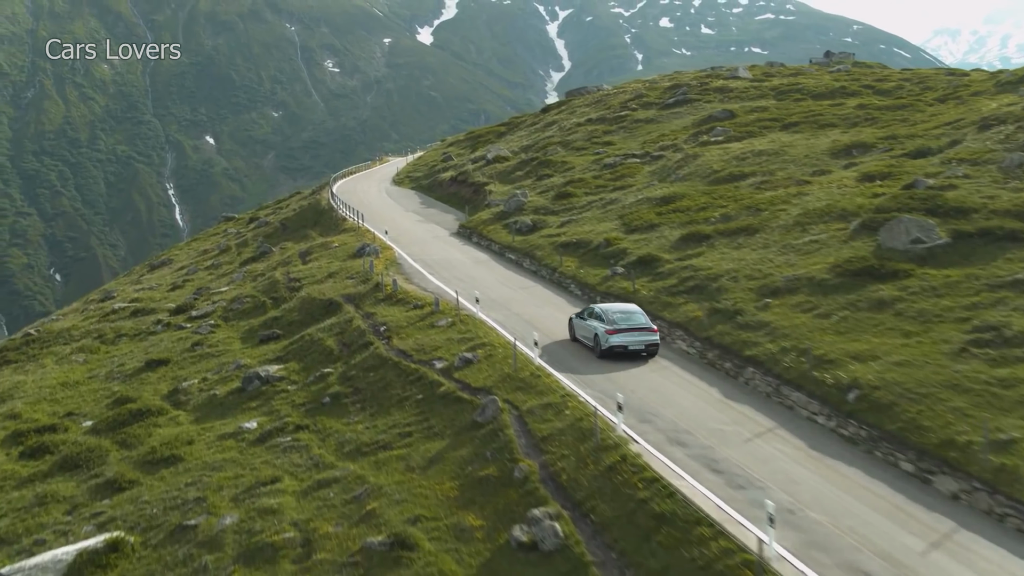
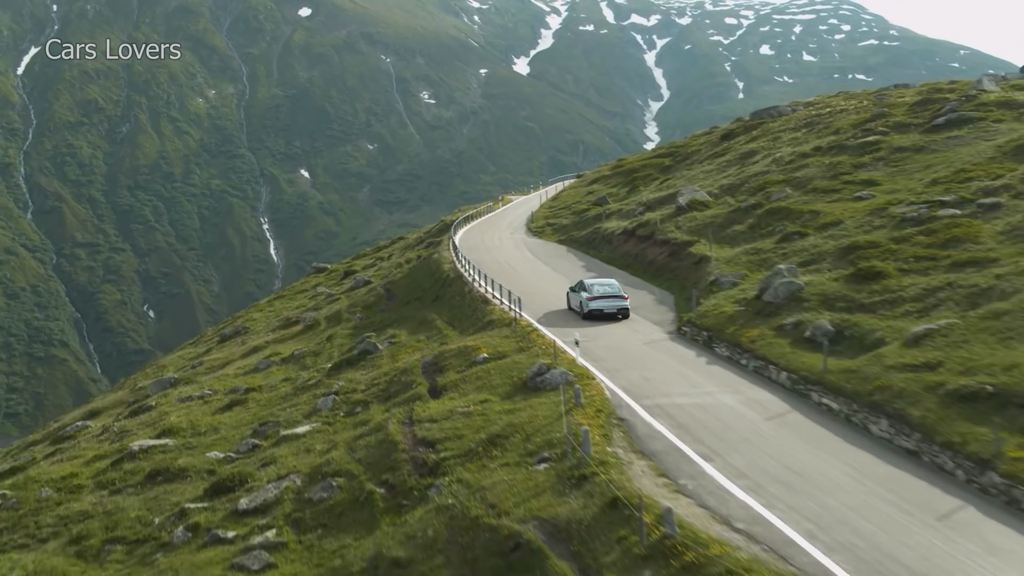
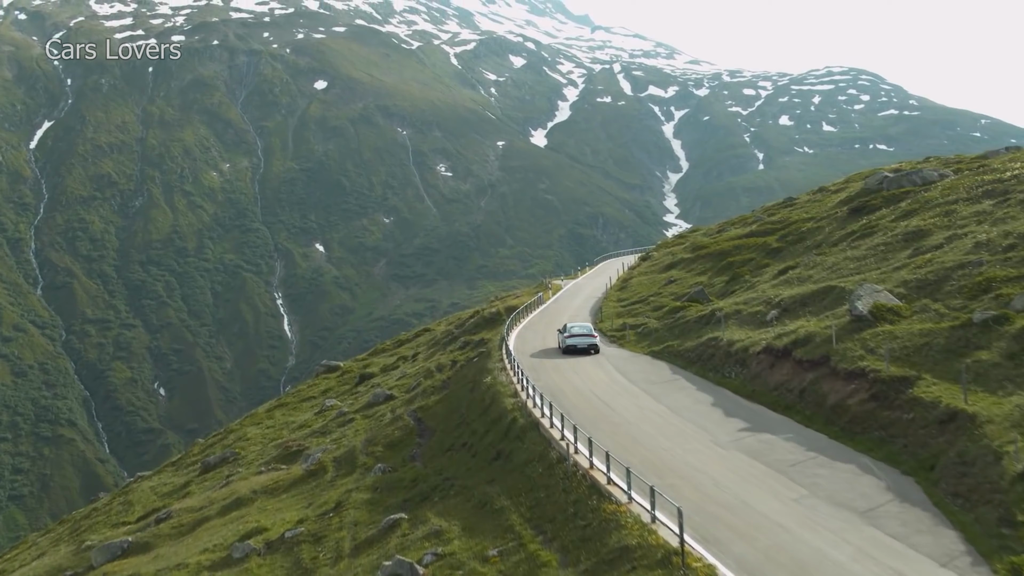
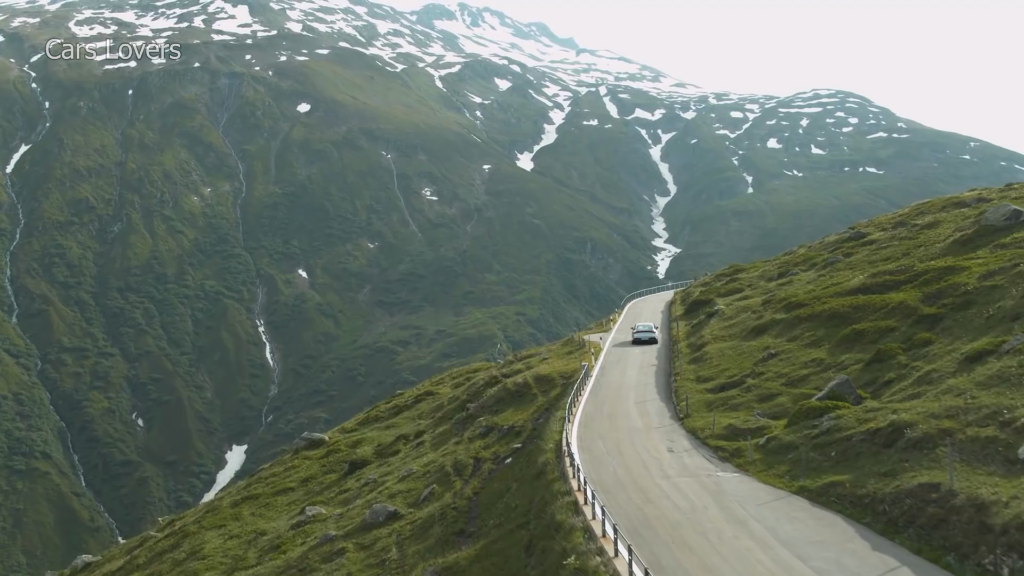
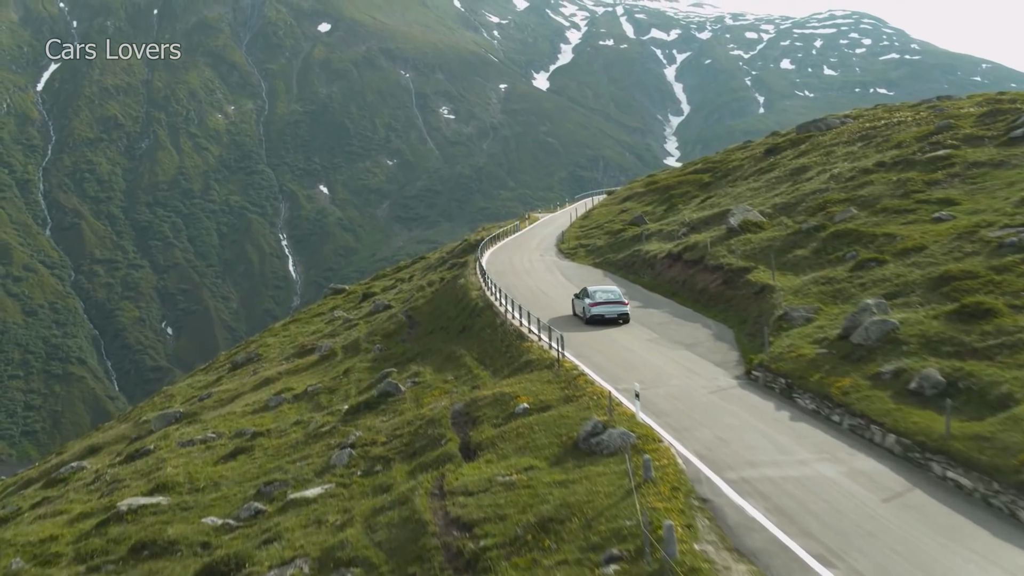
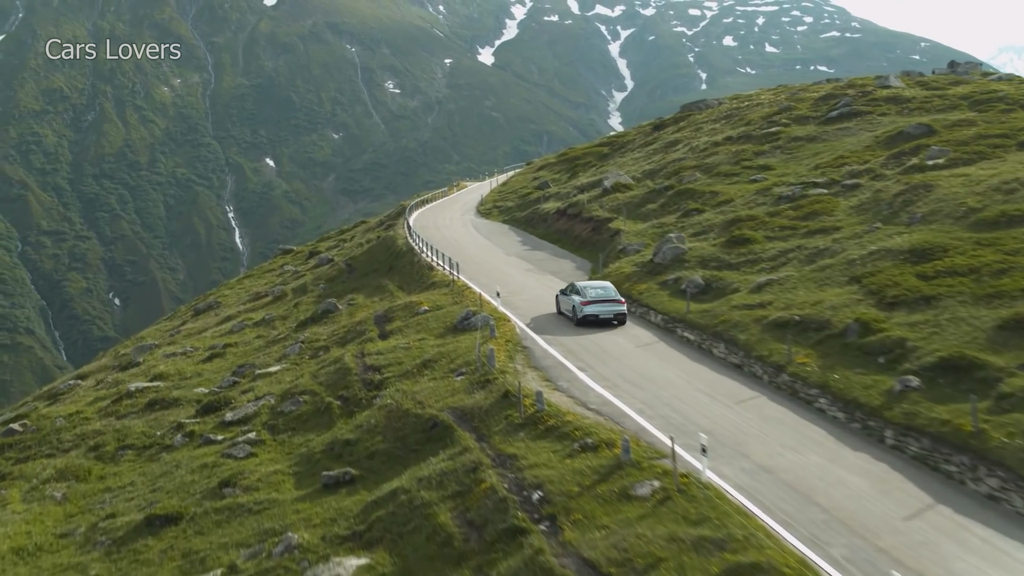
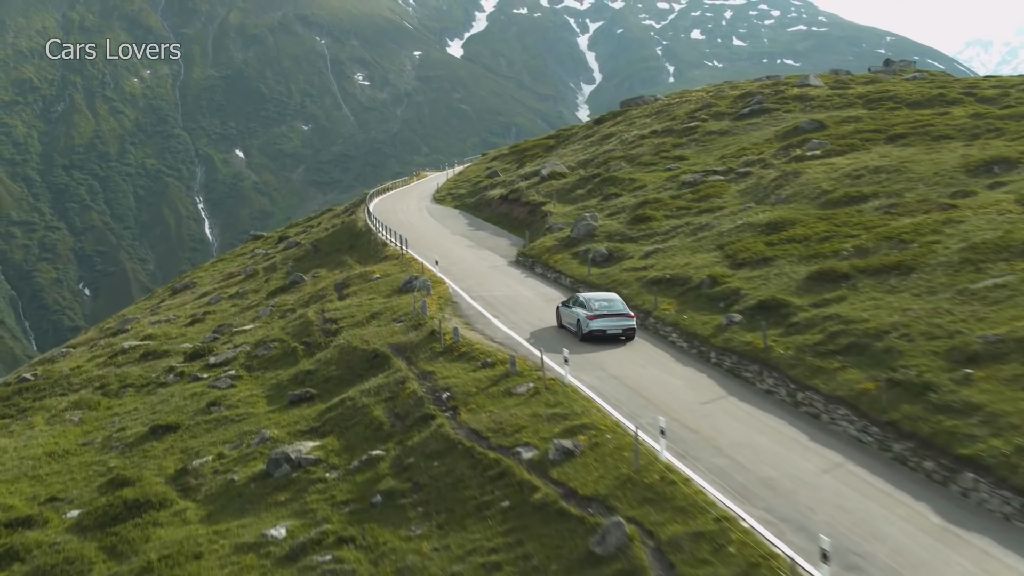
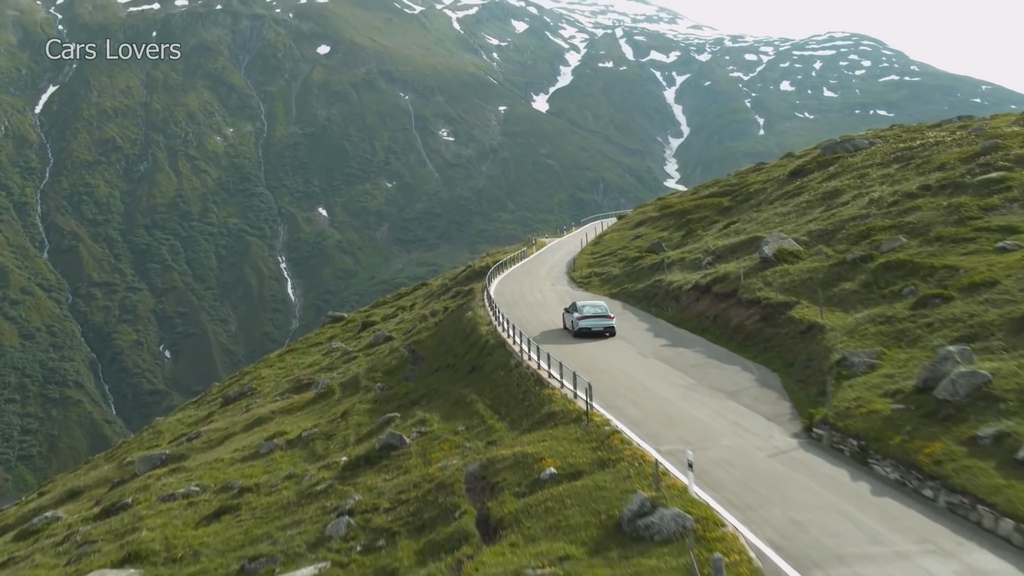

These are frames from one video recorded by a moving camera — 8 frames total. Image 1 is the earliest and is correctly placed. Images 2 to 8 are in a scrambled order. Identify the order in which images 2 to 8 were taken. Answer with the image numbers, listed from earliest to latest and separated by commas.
7, 6, 2, 5, 8, 3, 4
